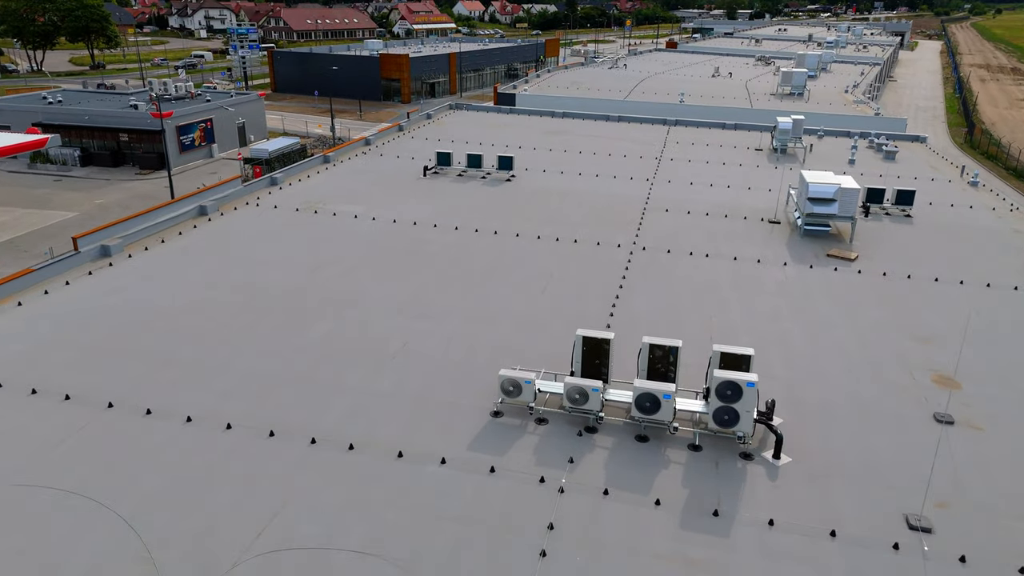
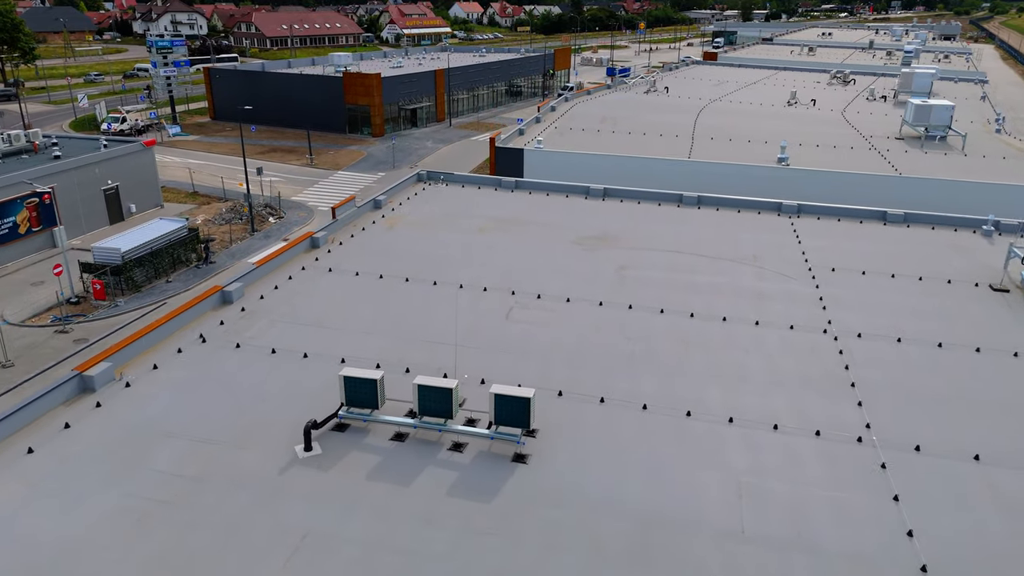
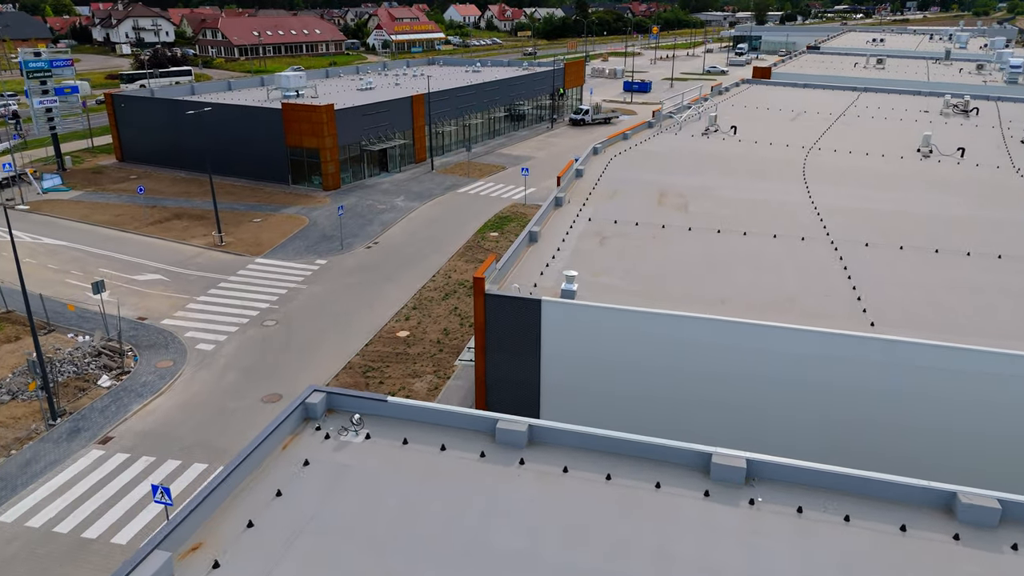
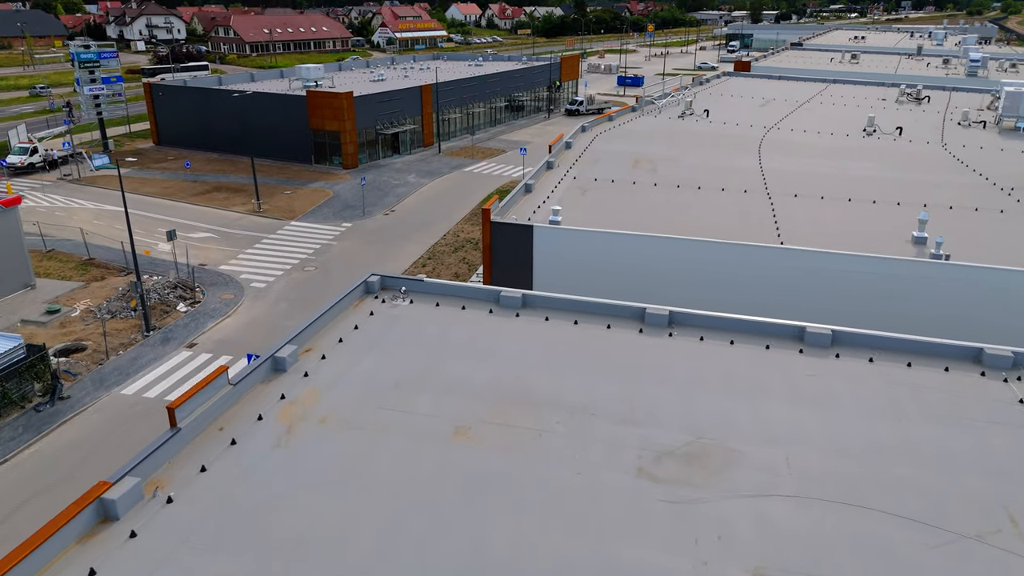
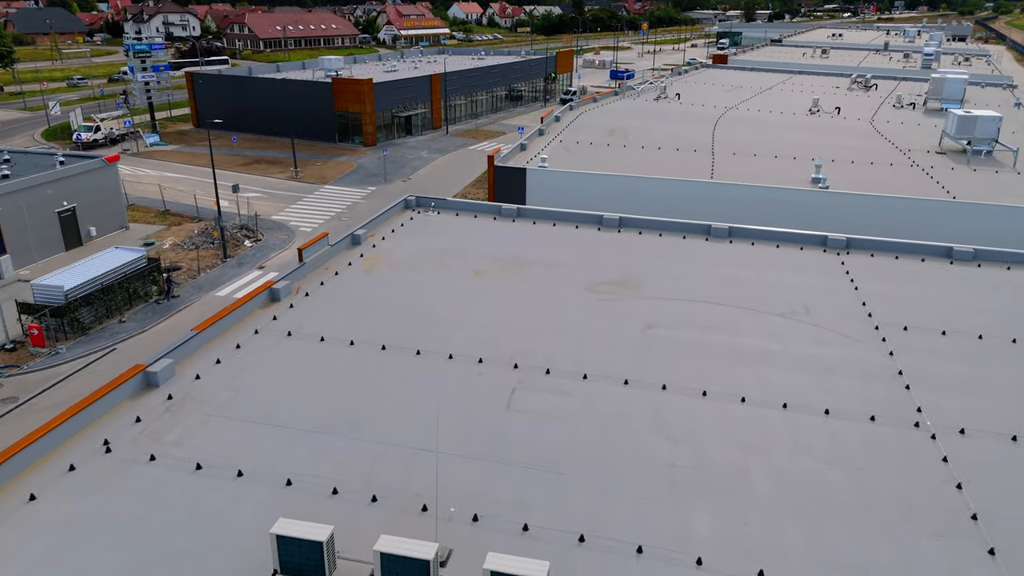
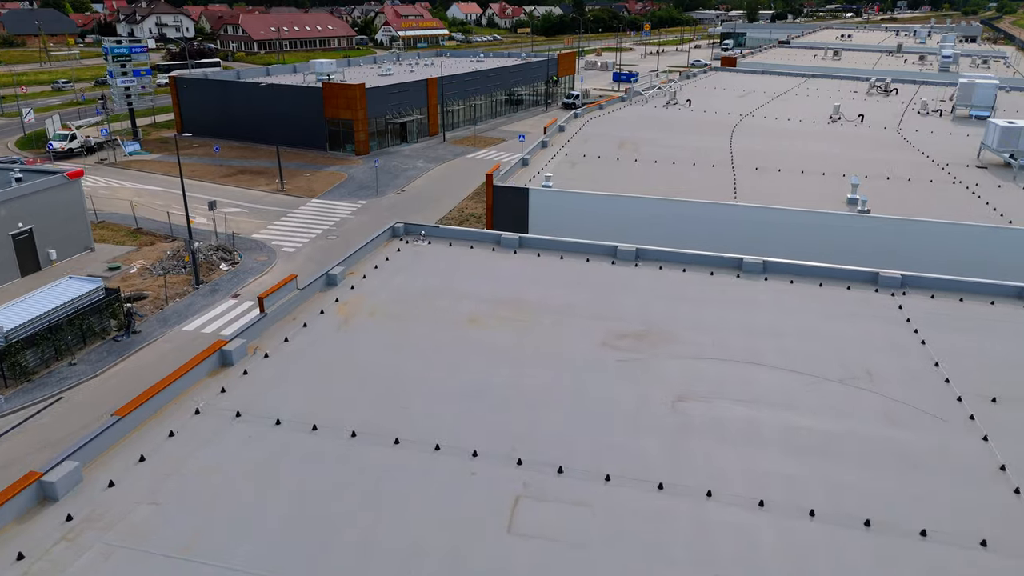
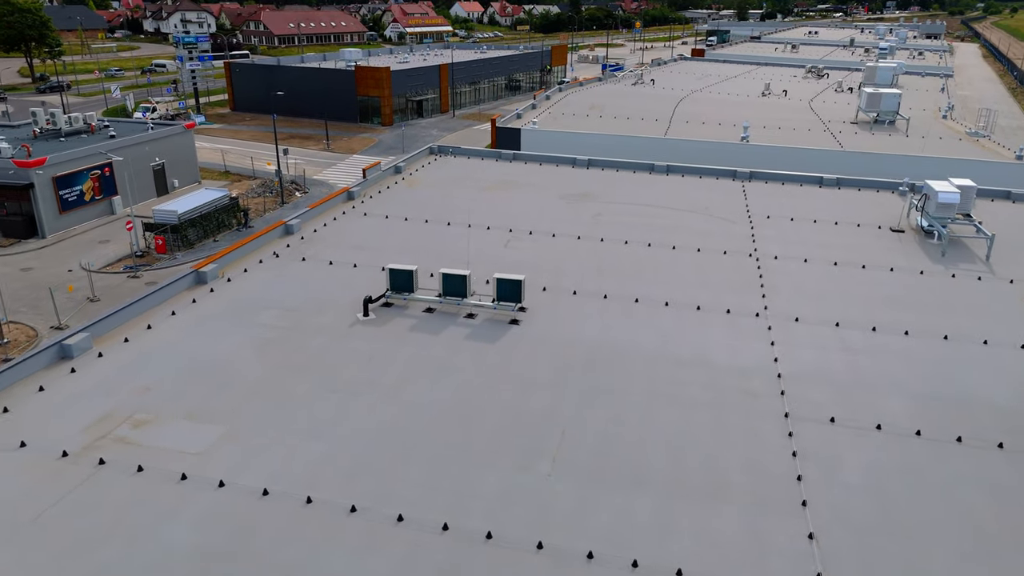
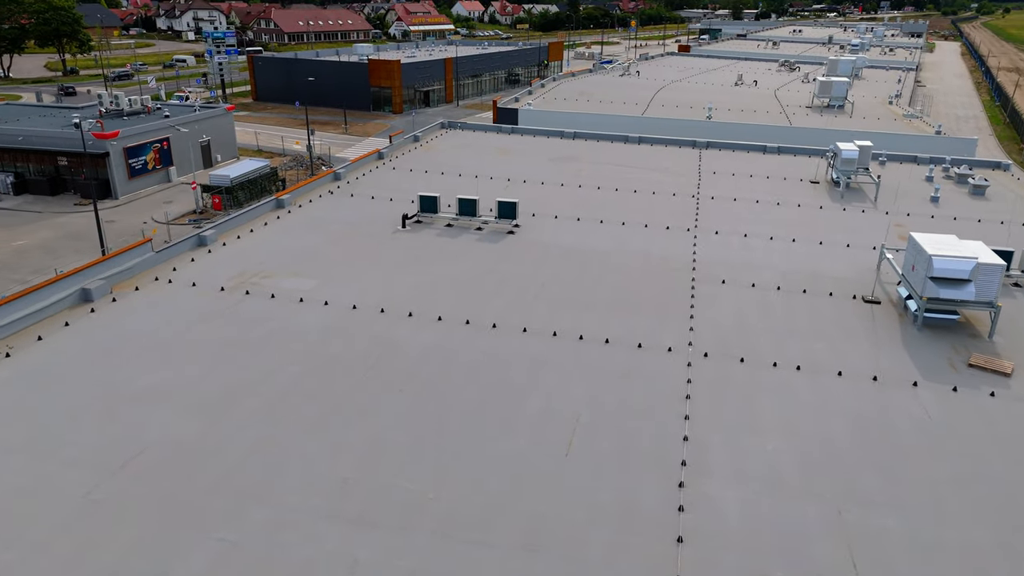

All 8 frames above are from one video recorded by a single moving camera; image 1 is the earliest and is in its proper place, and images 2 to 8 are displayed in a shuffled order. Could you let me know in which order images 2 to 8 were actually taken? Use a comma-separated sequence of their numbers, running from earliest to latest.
8, 7, 2, 5, 6, 4, 3
